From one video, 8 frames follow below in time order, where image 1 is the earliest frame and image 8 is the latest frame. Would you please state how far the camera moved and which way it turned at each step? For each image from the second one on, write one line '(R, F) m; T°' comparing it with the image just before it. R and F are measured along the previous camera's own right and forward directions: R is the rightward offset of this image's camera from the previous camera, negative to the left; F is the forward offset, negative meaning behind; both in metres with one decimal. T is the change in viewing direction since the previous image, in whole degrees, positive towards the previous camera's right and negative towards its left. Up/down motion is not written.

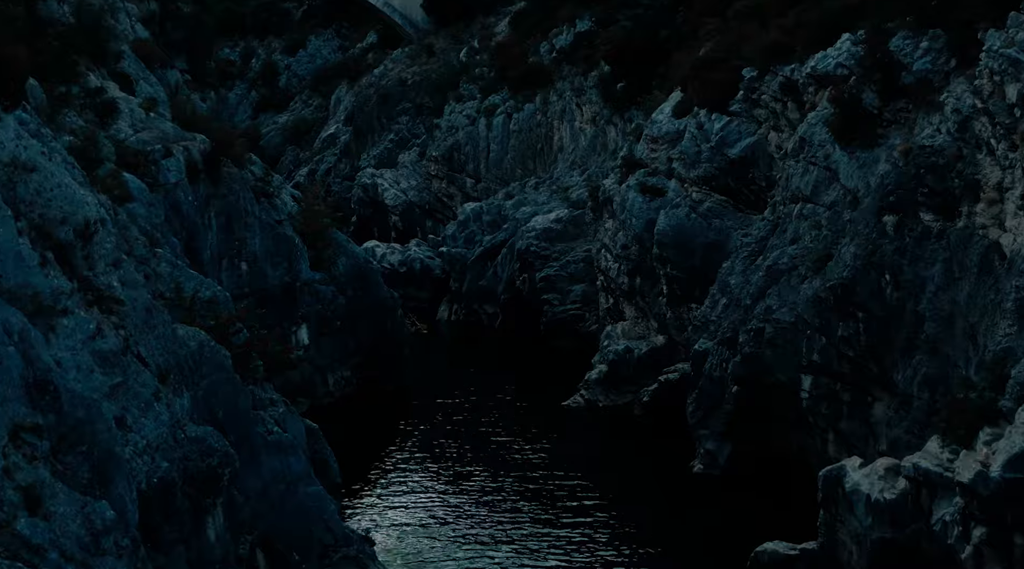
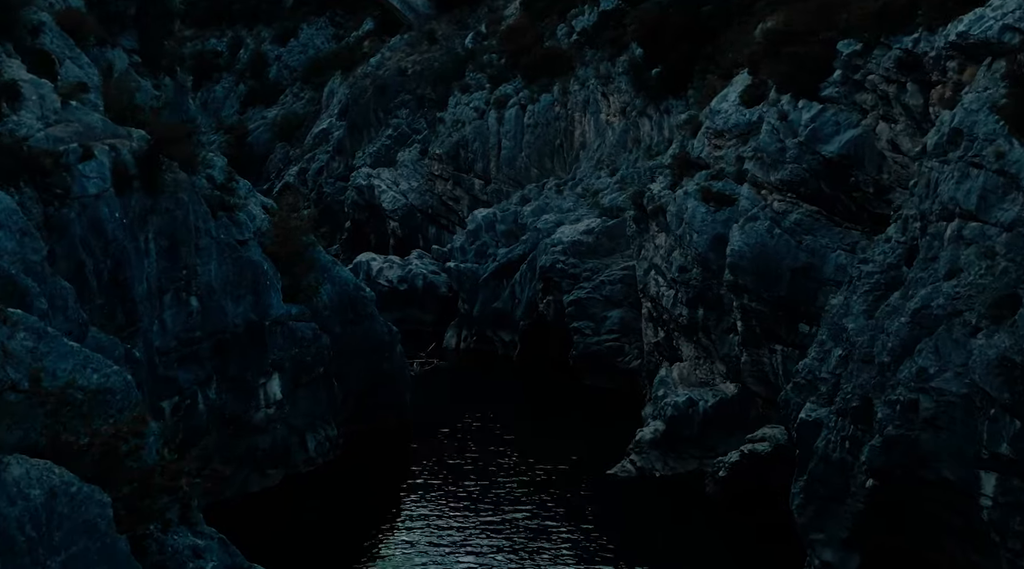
(-0.6, +8.6) m; 0°
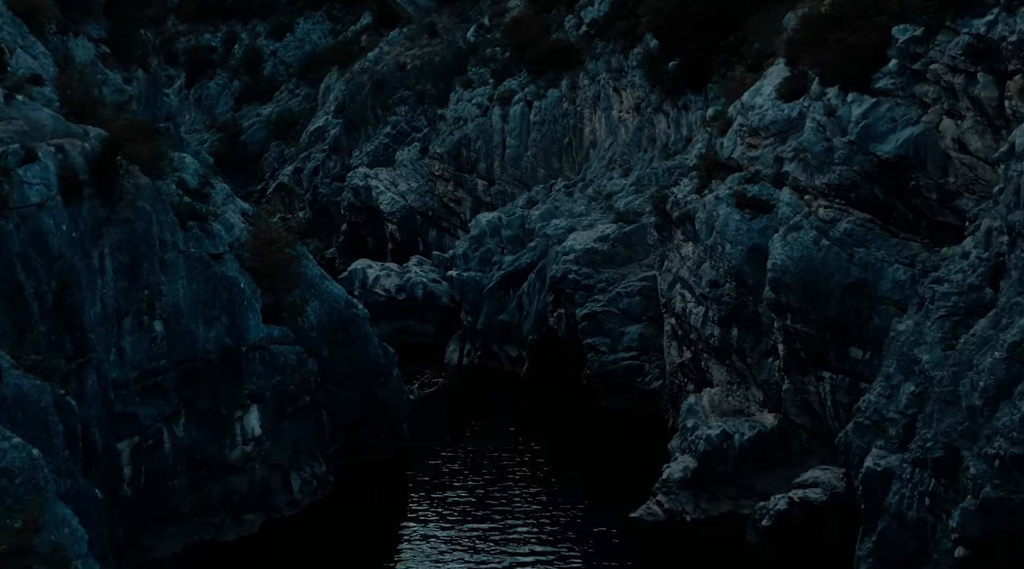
(-0.2, +3.6) m; 0°
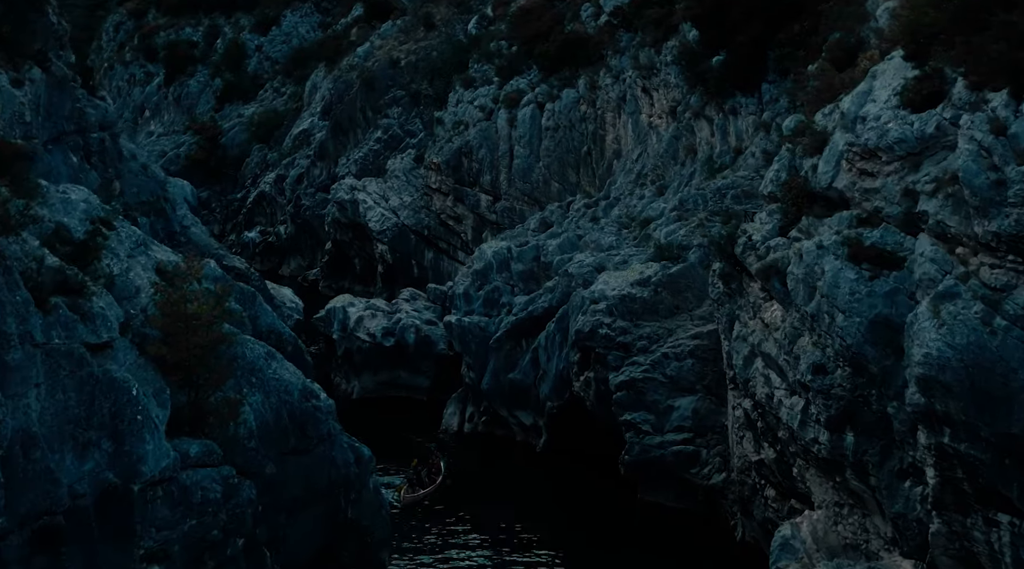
(-0.3, +8.4) m; 0°
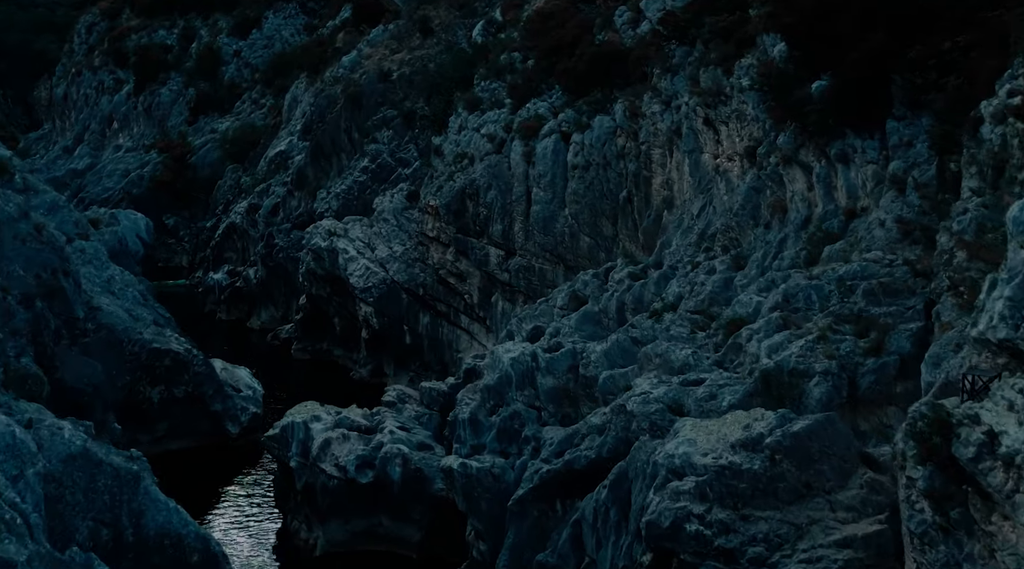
(-0.5, +11.0) m; 0°
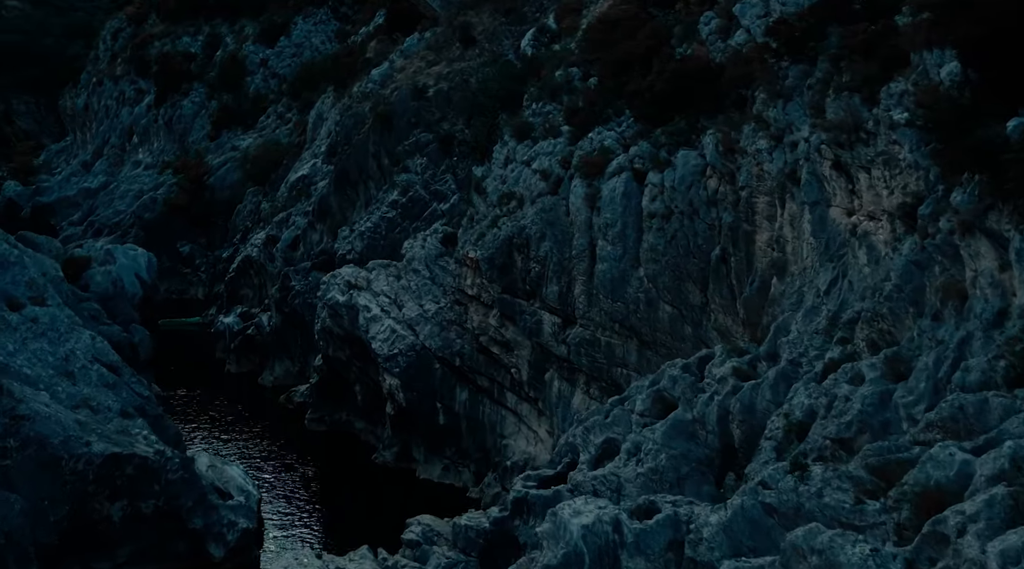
(-0.4, +8.4) m; -2°
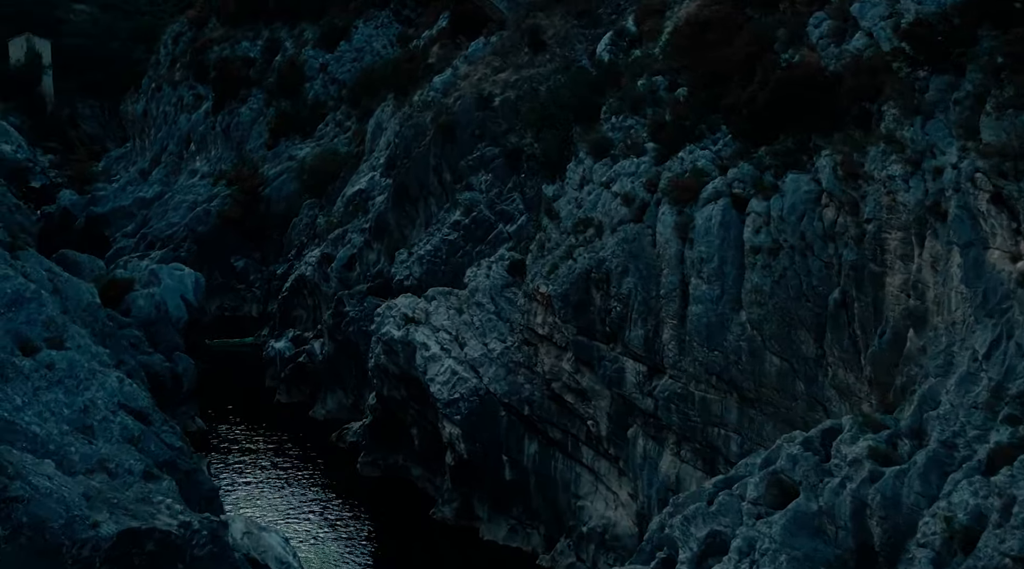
(-0.3, +4.5) m; -3°
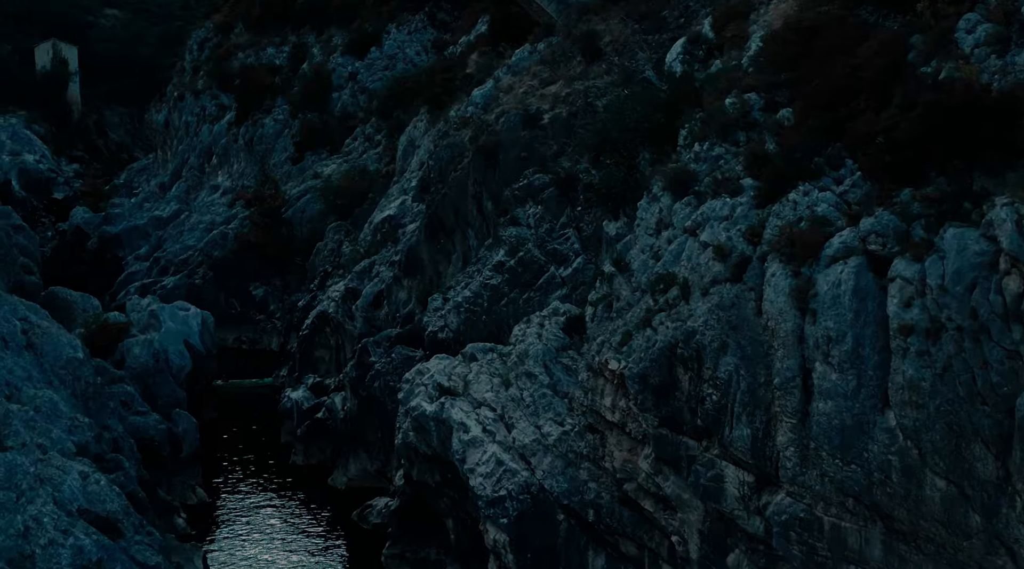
(-0.5, +6.7) m; -1°
